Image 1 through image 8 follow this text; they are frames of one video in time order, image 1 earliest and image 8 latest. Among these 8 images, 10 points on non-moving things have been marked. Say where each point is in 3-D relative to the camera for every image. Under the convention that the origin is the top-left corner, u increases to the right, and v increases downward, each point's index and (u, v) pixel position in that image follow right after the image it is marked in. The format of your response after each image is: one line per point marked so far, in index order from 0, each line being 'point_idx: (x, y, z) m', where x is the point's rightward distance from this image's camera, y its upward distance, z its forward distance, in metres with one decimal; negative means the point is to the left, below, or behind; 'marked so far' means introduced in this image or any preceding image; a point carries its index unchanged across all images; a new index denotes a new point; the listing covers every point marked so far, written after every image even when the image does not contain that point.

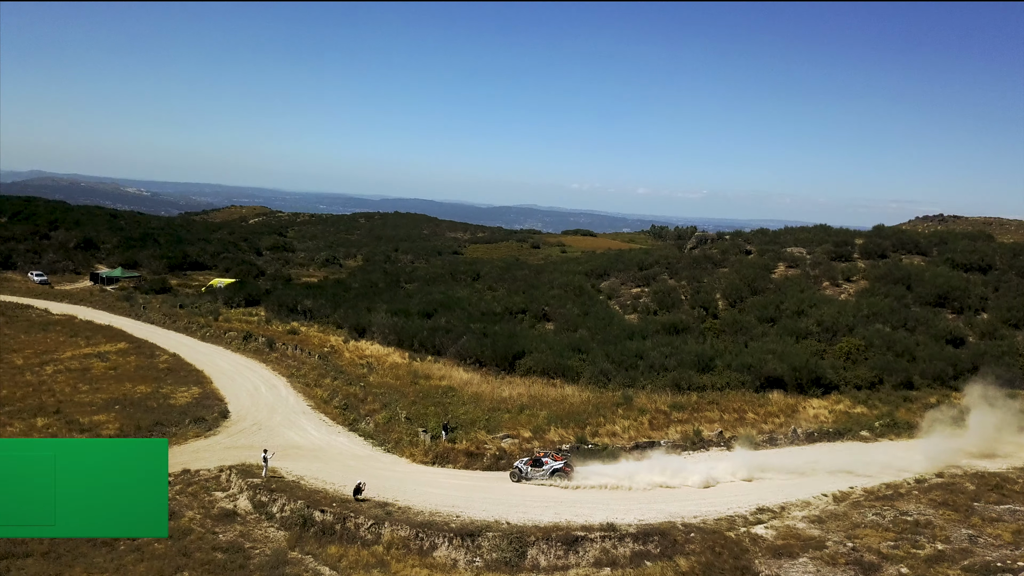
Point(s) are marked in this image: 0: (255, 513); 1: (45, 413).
0: (-4.1, -3.6, +13.0) m
1: (-10.2, -2.7, +17.9) m
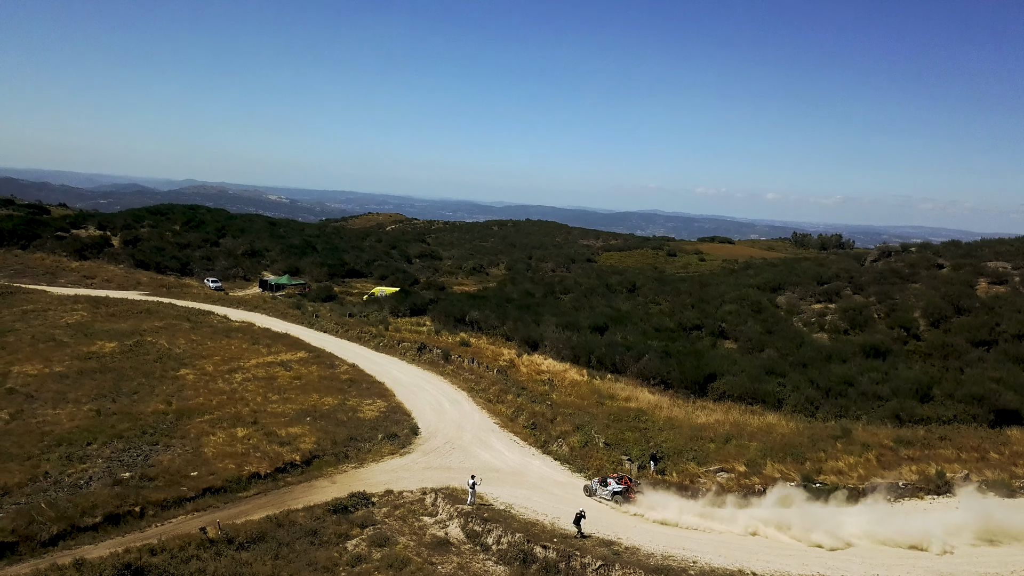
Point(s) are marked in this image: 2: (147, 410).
0: (-0.6, -3.8, +12.4) m
1: (-5.9, -3.0, +18.2) m
2: (-8.7, -2.9, +19.6) m
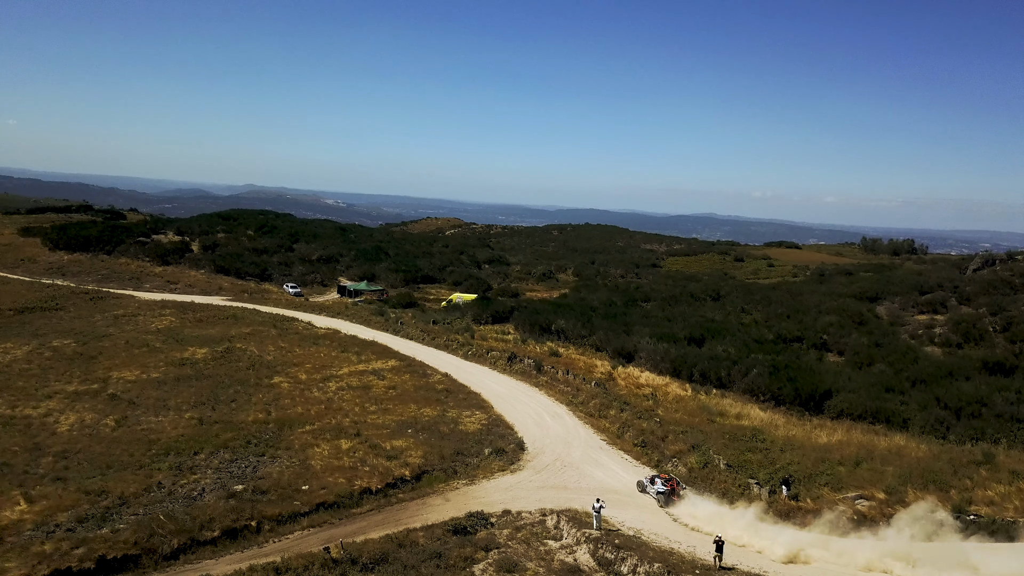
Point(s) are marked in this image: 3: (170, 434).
0: (+1.3, -4.1, +11.8) m
1: (-3.6, -3.2, +17.9) m
2: (-6.3, -3.1, +19.6) m
3: (-7.7, -3.3, +18.6) m
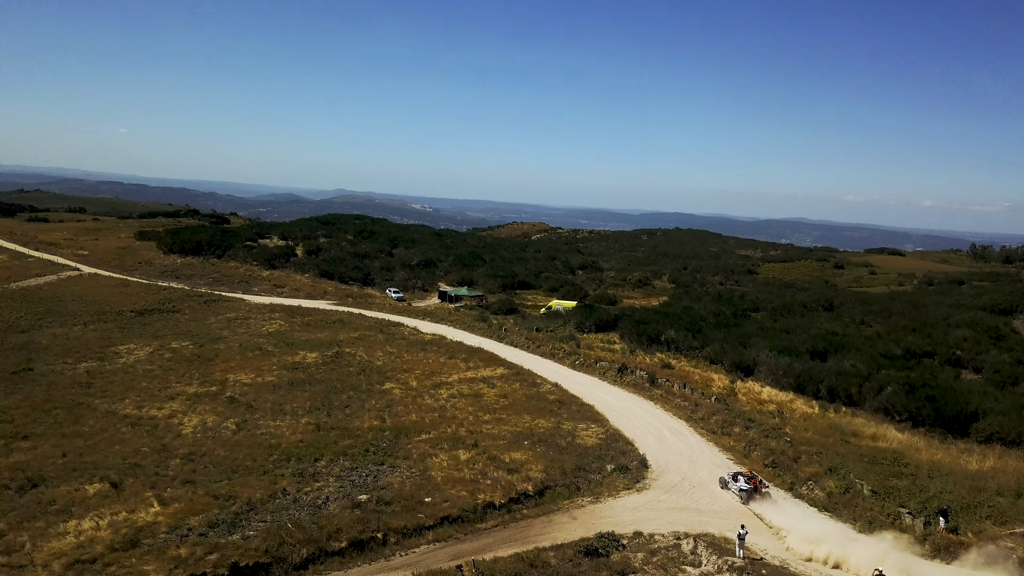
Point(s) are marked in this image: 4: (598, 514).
0: (+3.2, -4.3, +11.1) m
1: (-1.0, -3.4, +17.7) m
2: (-3.5, -3.3, +19.6) m
3: (-5.1, -3.5, +18.8) m
4: (+1.5, -3.9, +14.3) m
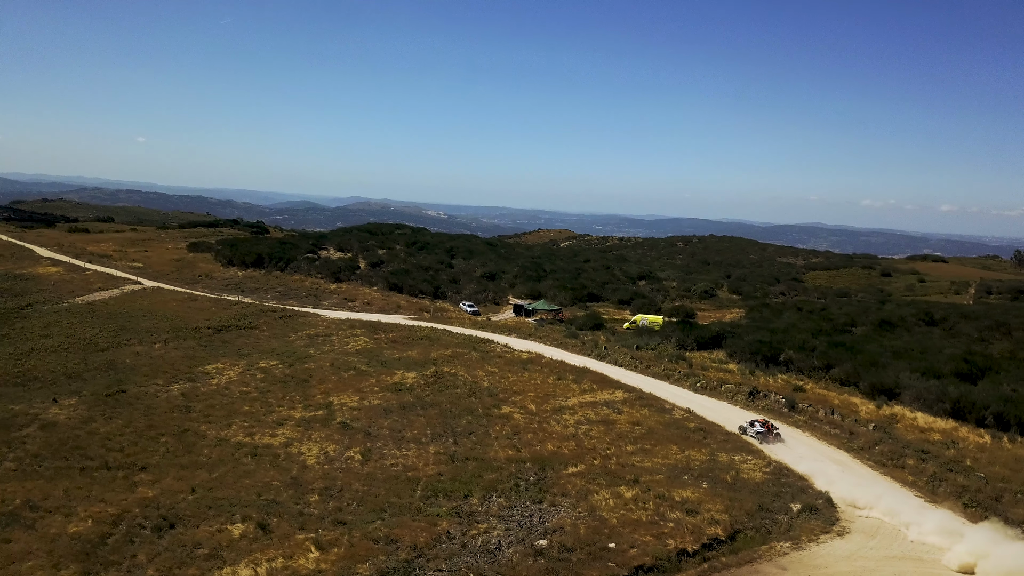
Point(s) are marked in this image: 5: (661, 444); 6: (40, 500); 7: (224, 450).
0: (+6.3, -4.6, +9.7) m
1: (+2.2, -3.8, +16.4) m
2: (-0.3, -3.8, +18.4) m
3: (-1.8, -4.0, +17.6) m
4: (+4.7, -4.4, +13.0) m
5: (+3.4, -3.6, +18.7) m
6: (-9.6, -4.3, +16.6) m
7: (-6.9, -3.8, +19.5) m
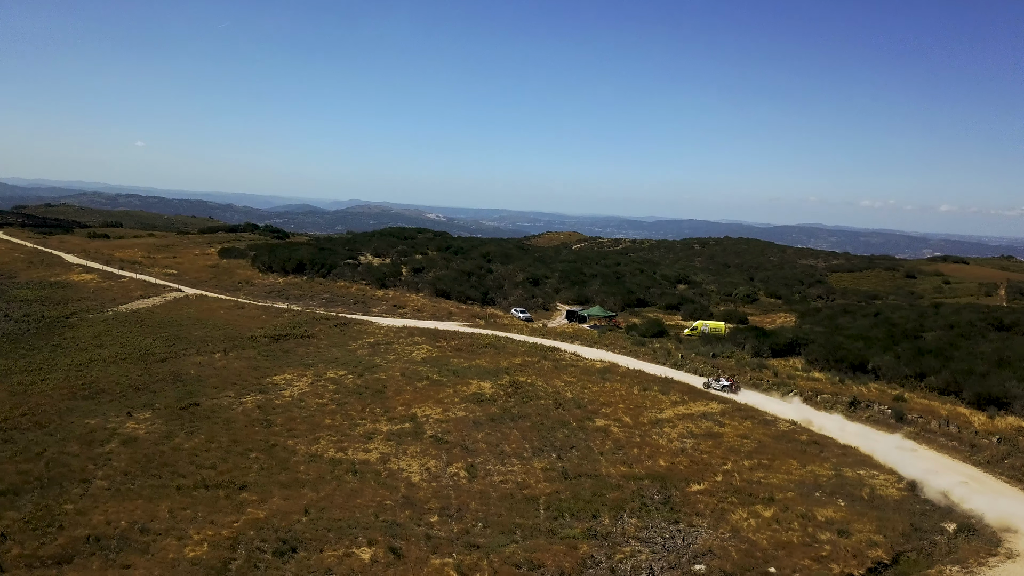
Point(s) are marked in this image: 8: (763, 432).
0: (+8.8, -4.8, +9.0) m
1: (+4.6, -4.0, +15.7) m
2: (+2.2, -4.0, +17.7) m
3: (+0.6, -4.2, +16.9) m
4: (+7.1, -4.5, +12.3) m
5: (+5.8, -3.7, +18.0) m
6: (-7.1, -4.6, +16.0) m
7: (-4.4, -4.1, +18.8) m
8: (+6.0, -3.5, +19.9) m
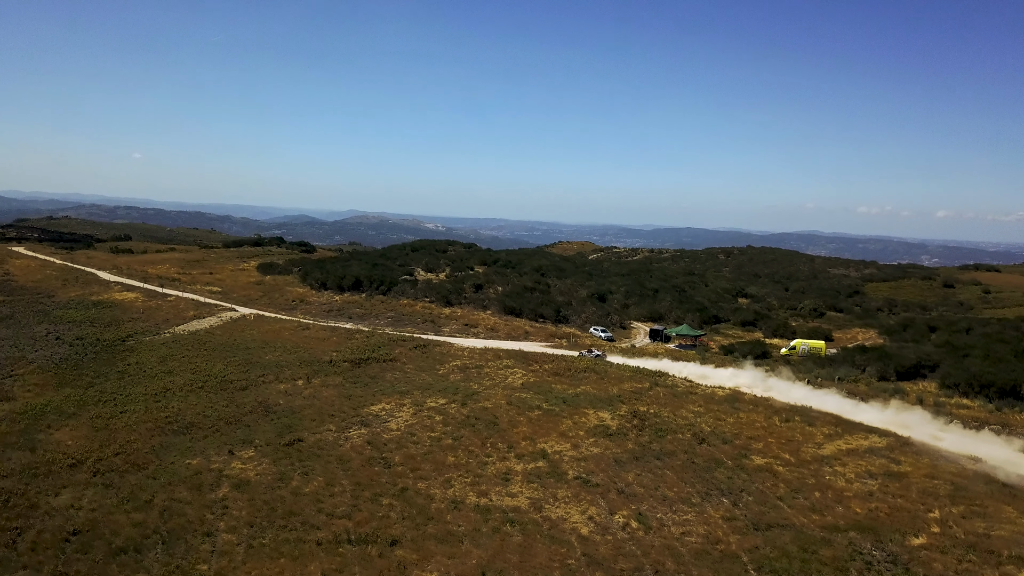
0: (+12.3, -5.2, +7.1) m
1: (+8.2, -4.5, +13.8) m
2: (+5.7, -4.5, +15.8) m
3: (+4.1, -4.7, +15.0) m
4: (+10.6, -5.0, +10.4) m
5: (+9.3, -4.3, +16.1) m
6: (-3.6, -5.1, +14.1) m
7: (-0.9, -4.7, +16.9) m
8: (+9.6, -4.0, +18.0) m
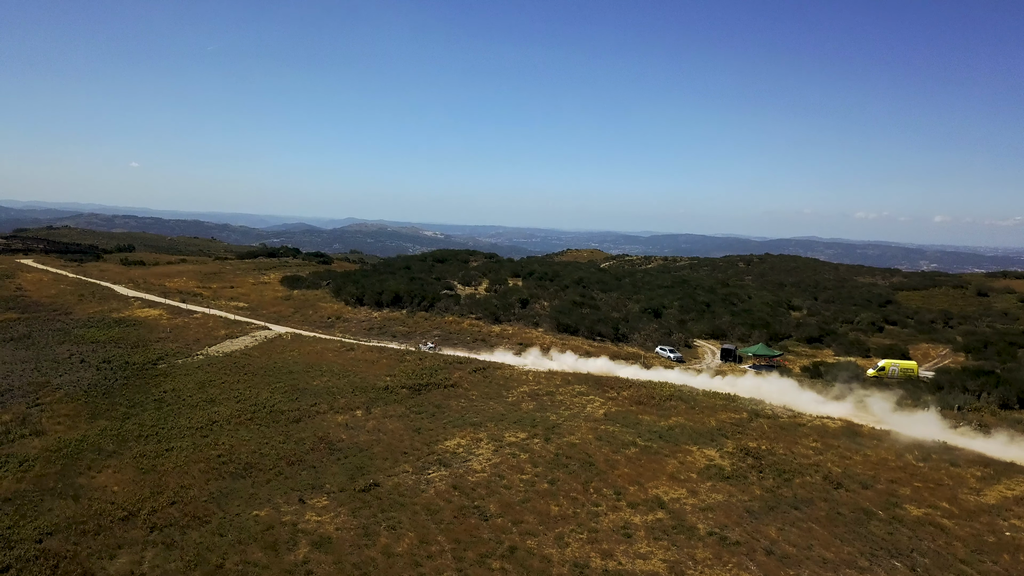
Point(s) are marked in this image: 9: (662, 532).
0: (+14.8, -5.6, +4.7) m
1: (+10.6, -5.0, +11.4) m
2: (+8.2, -5.0, +13.3) m
3: (+6.6, -5.2, +12.5) m
4: (+13.1, -5.4, +7.9) m
5: (+11.8, -4.7, +13.7) m
6: (-1.1, -5.6, +11.6) m
7: (+1.6, -5.2, +14.4) m
8: (+12.0, -4.5, +15.5) m
9: (+3.0, -4.9, +16.6) m
